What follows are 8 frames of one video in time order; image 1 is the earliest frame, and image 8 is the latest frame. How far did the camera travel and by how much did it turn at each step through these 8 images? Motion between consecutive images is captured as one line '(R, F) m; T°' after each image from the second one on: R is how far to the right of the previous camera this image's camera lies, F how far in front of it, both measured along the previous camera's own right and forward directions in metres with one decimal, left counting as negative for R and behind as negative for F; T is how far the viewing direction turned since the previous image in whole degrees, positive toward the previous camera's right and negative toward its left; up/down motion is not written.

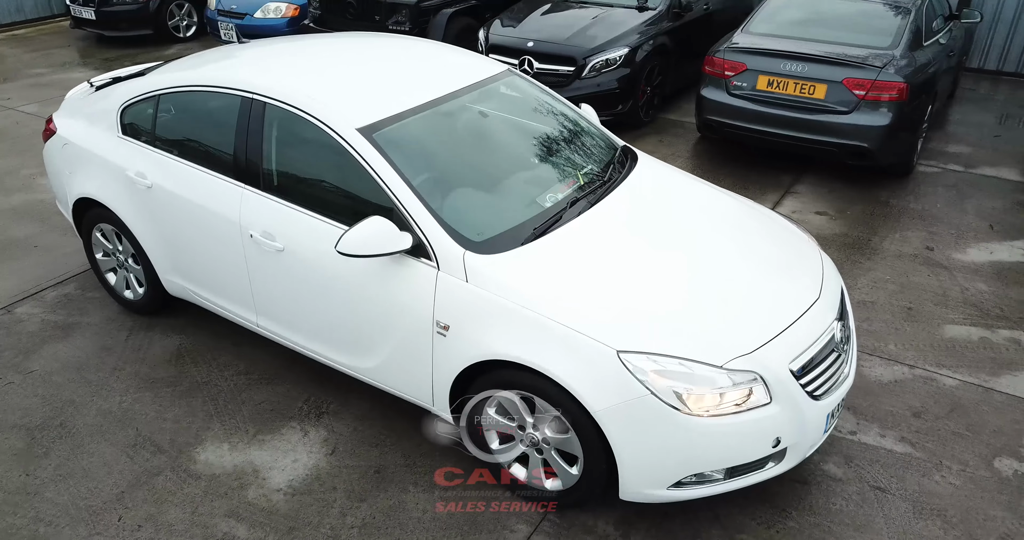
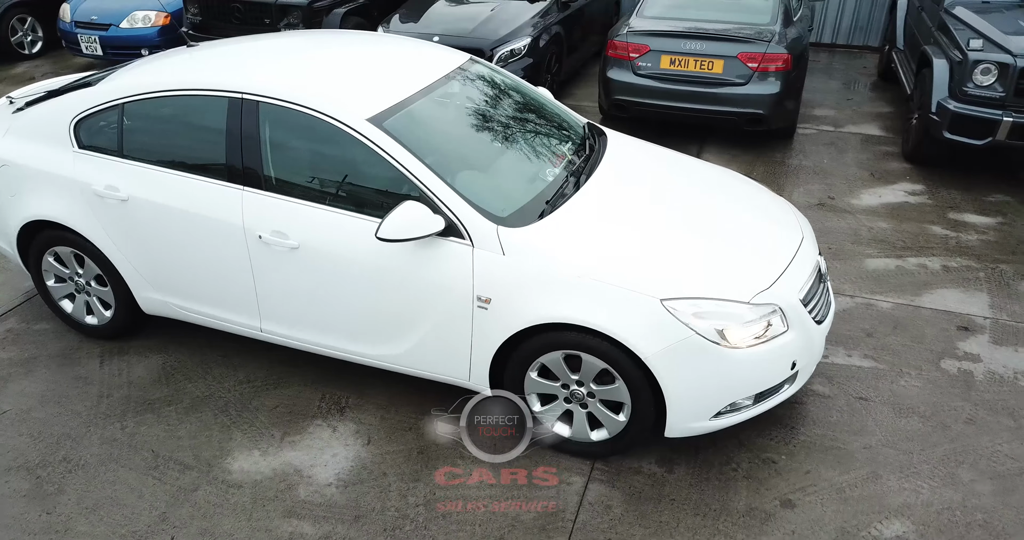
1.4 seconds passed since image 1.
(-0.8, -0.1) m; +11°
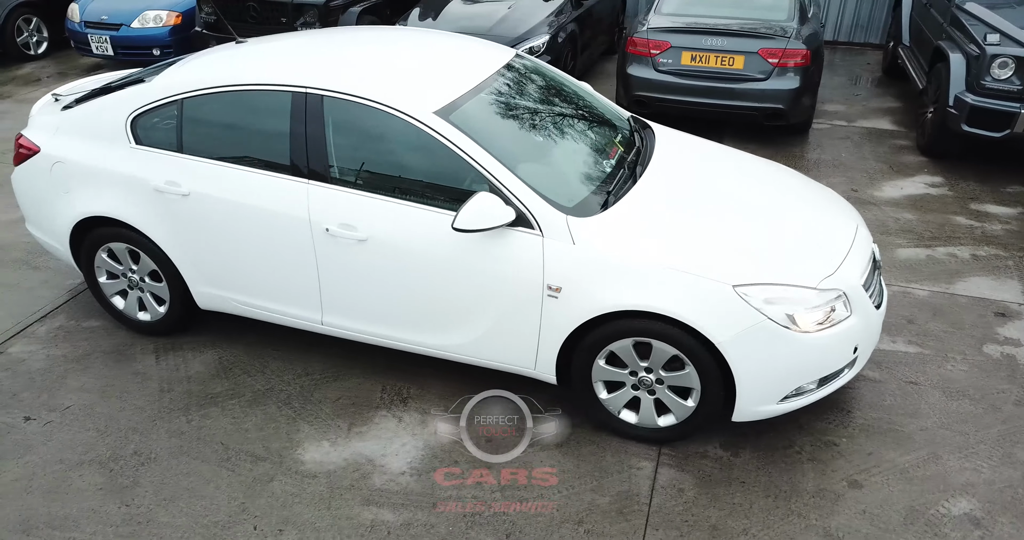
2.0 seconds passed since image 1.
(-0.4, -0.1) m; +1°
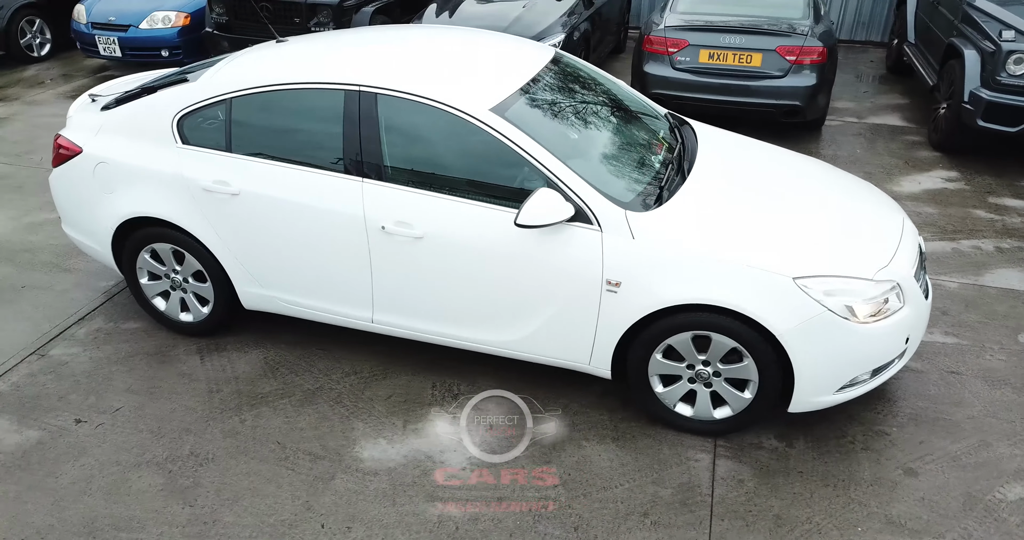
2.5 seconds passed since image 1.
(-0.3, 0.0) m; +1°
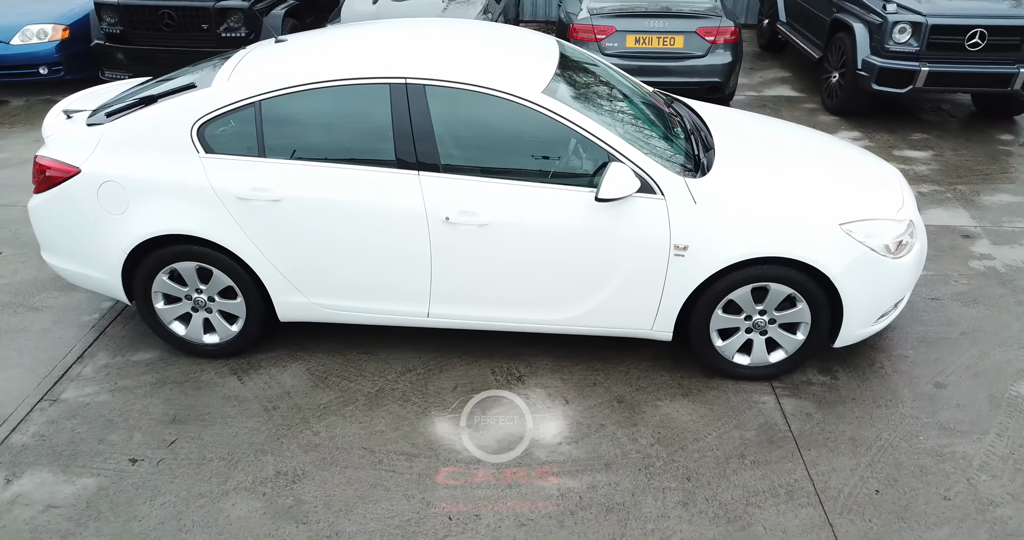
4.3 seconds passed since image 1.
(-1.0, 0.0) m; +11°
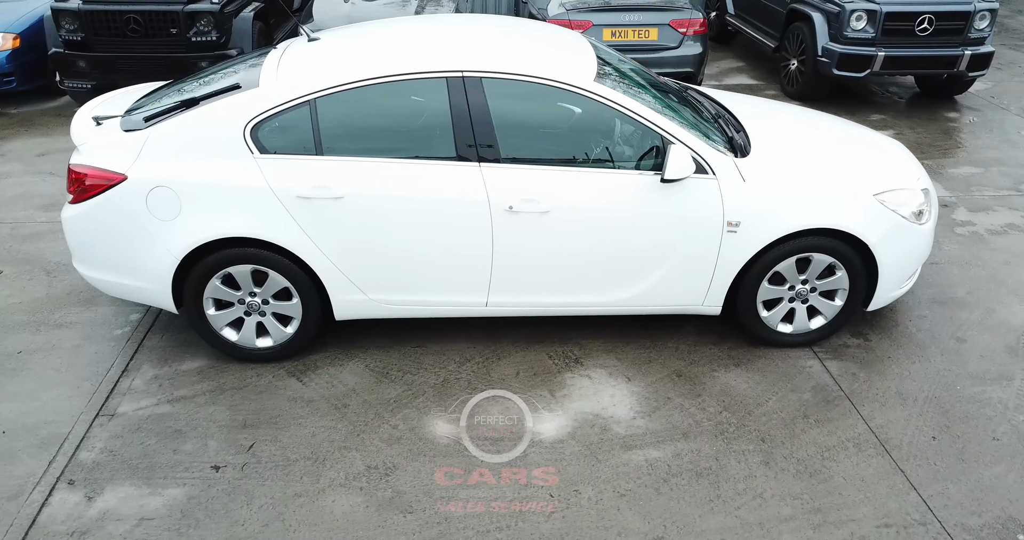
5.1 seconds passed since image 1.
(-0.7, -0.1) m; +6°
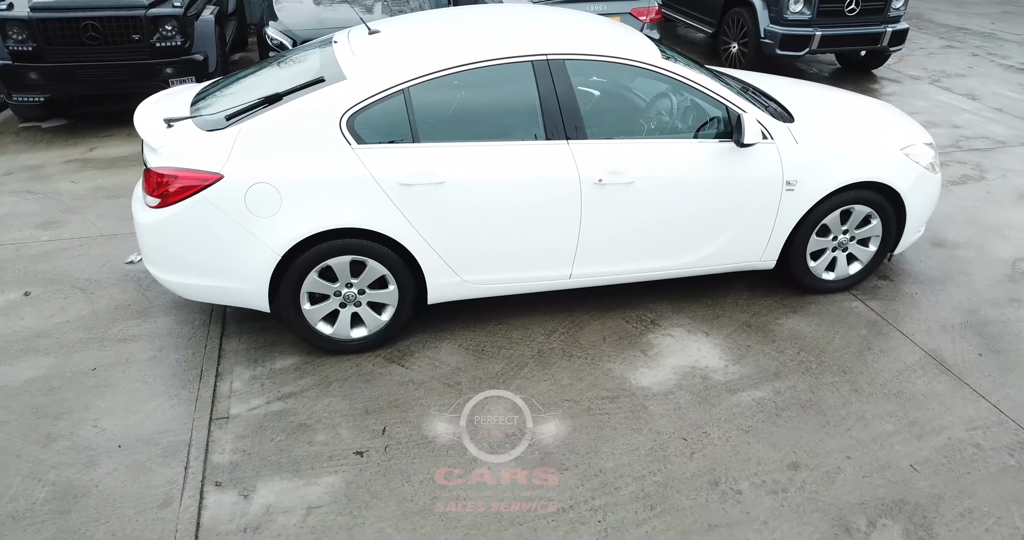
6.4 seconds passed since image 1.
(-1.1, -0.1) m; +9°
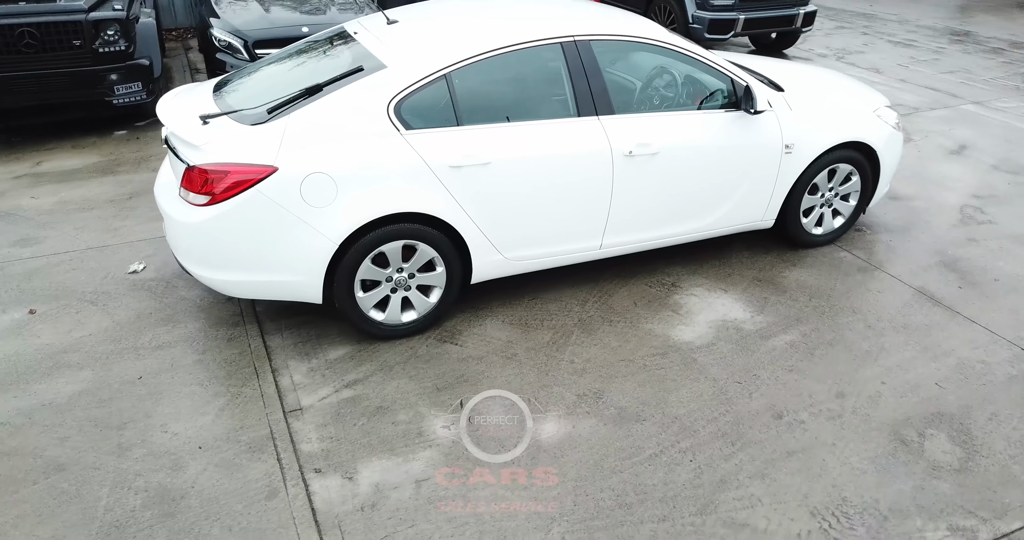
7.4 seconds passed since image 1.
(-0.8, -0.1) m; +8°
